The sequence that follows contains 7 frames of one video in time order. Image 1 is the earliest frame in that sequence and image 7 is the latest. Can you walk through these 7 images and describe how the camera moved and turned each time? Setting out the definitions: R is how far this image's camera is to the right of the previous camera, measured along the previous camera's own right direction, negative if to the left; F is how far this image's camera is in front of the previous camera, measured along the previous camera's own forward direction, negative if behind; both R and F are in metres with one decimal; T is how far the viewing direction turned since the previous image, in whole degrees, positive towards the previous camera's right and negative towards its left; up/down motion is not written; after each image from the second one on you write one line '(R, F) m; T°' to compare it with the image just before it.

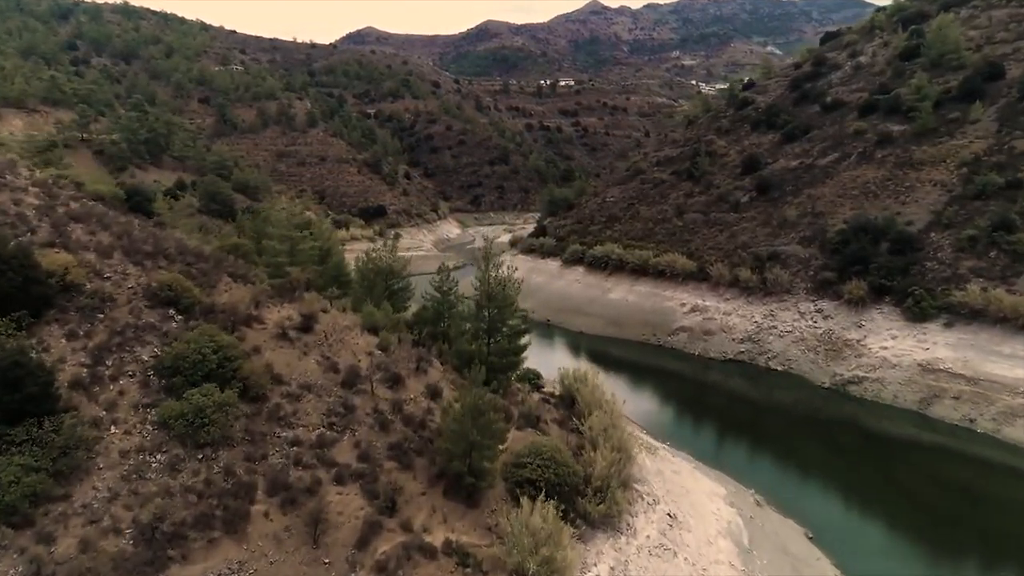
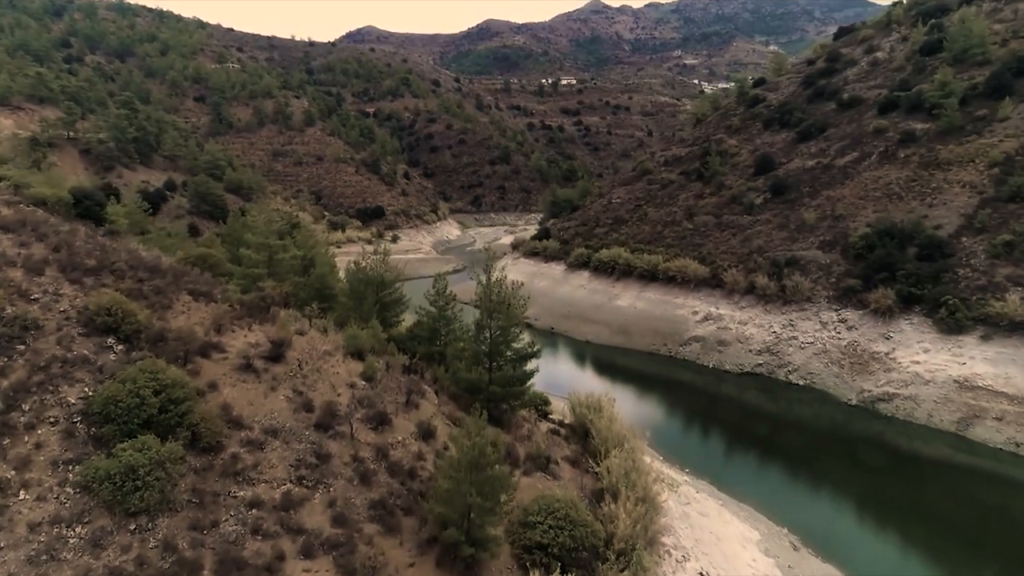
(-0.1, +1.9) m; 0°
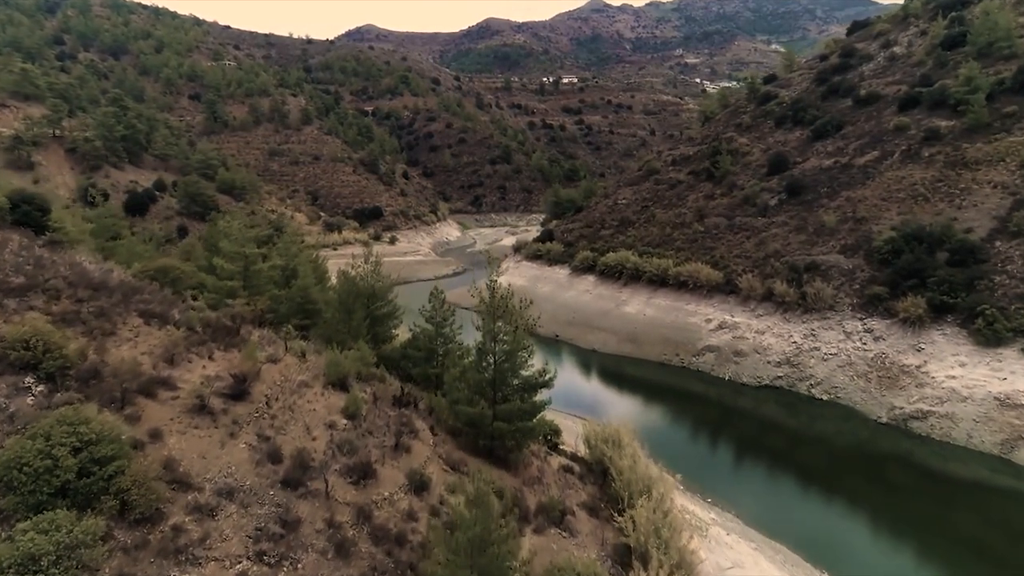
(-0.1, +1.8) m; 0°
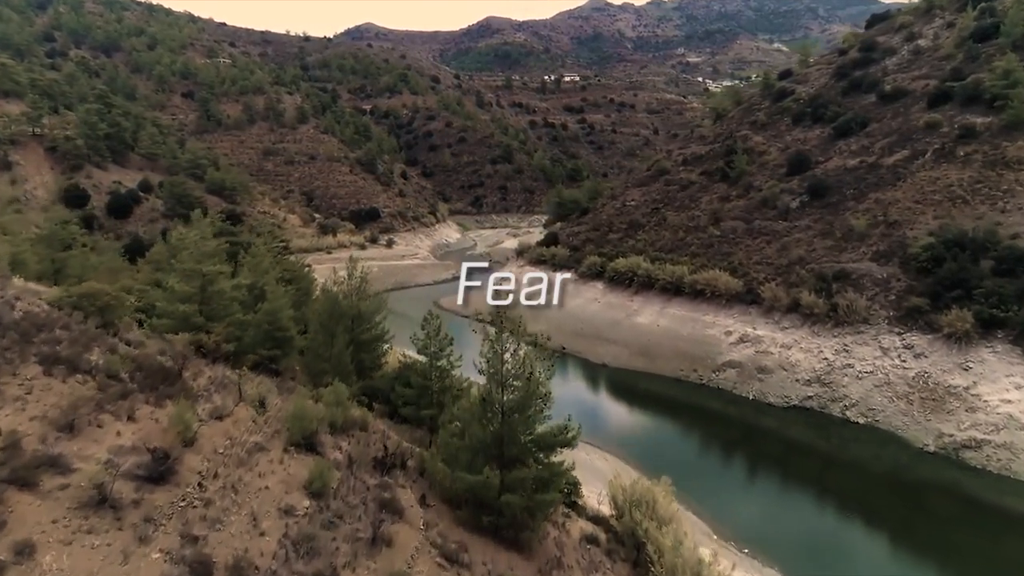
(-0.2, +2.3) m; 0°
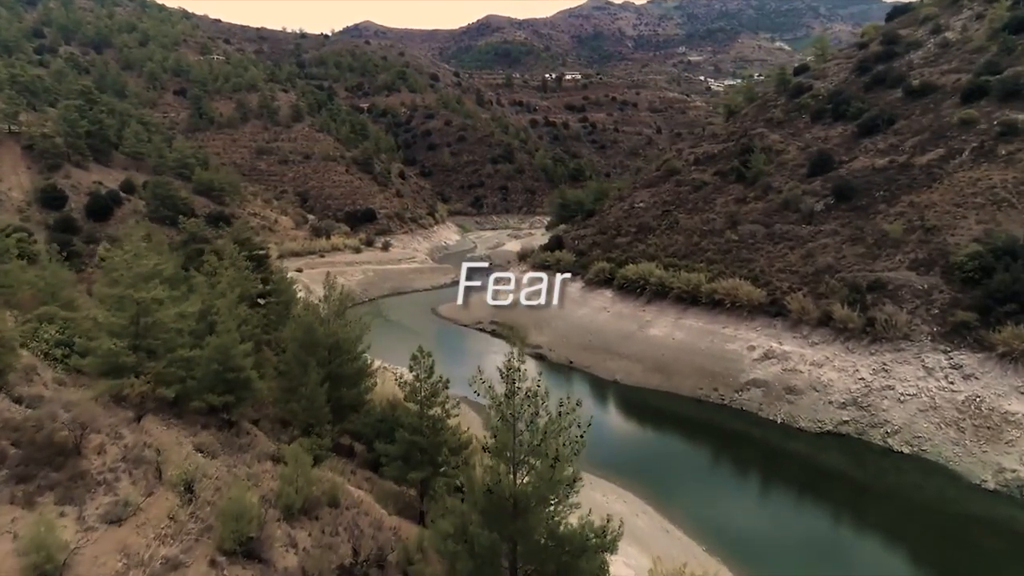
(-0.2, +2.4) m; 0°
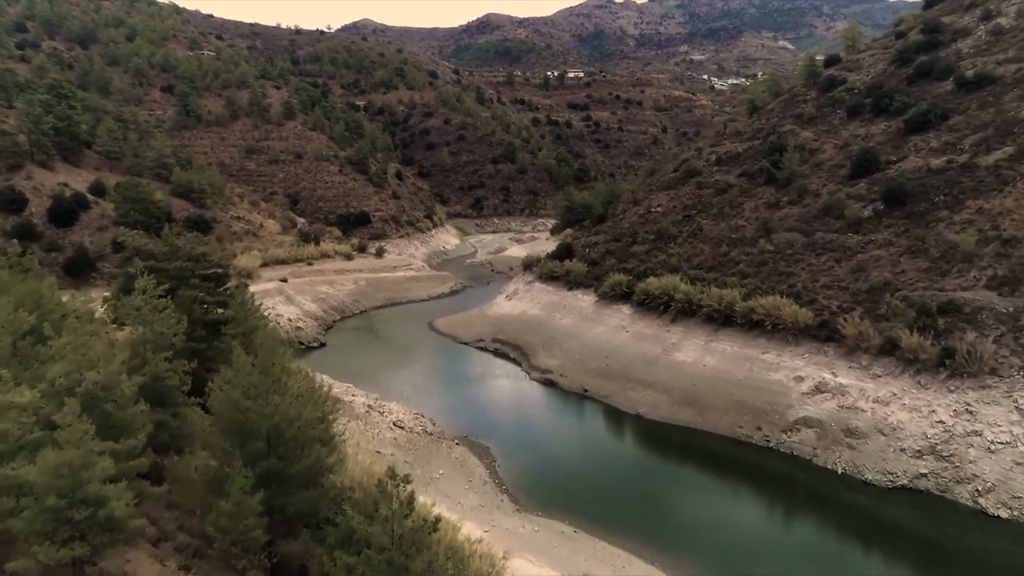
(-0.3, +3.7) m; 0°
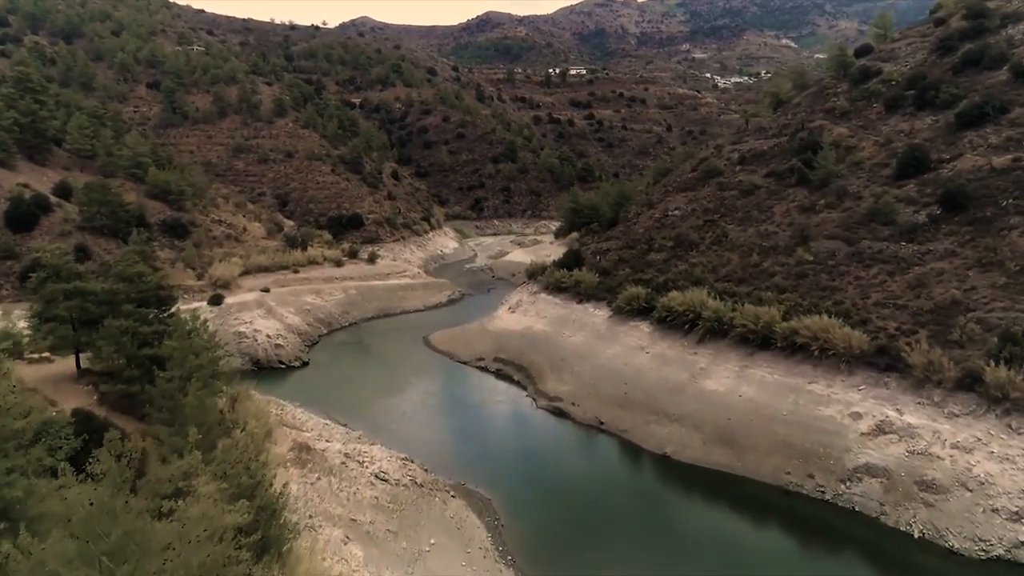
(-0.2, +3.4) m; 0°
